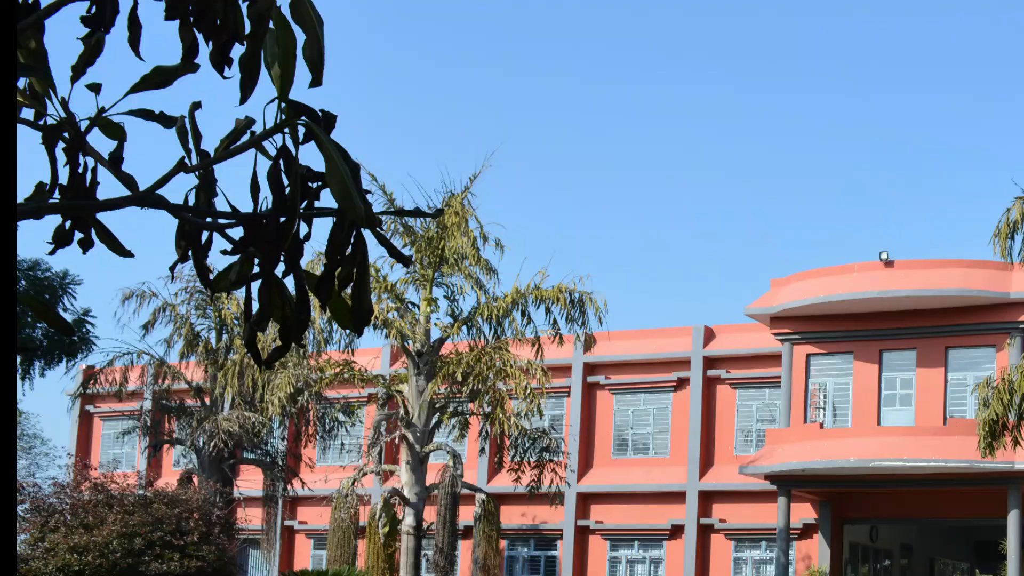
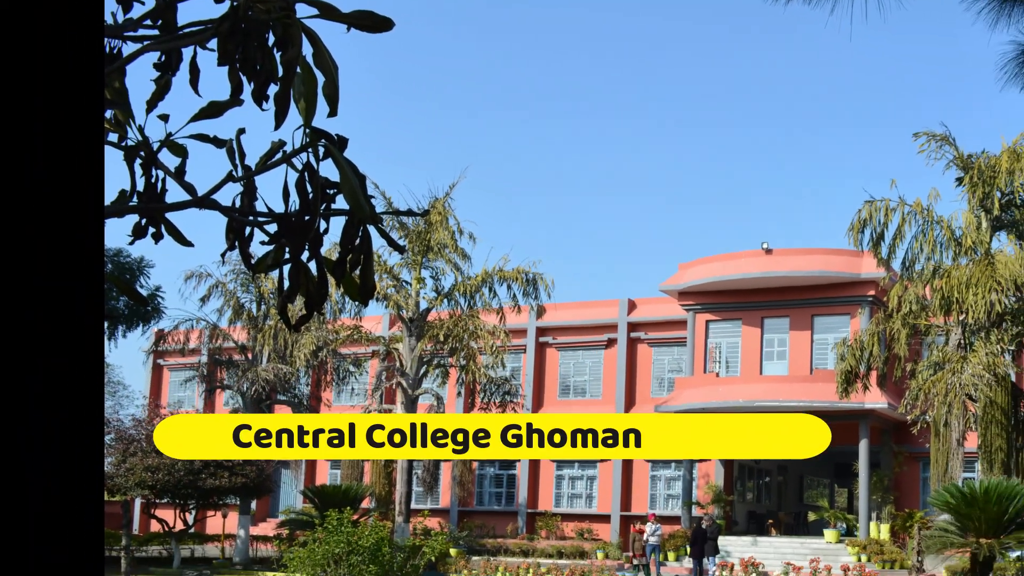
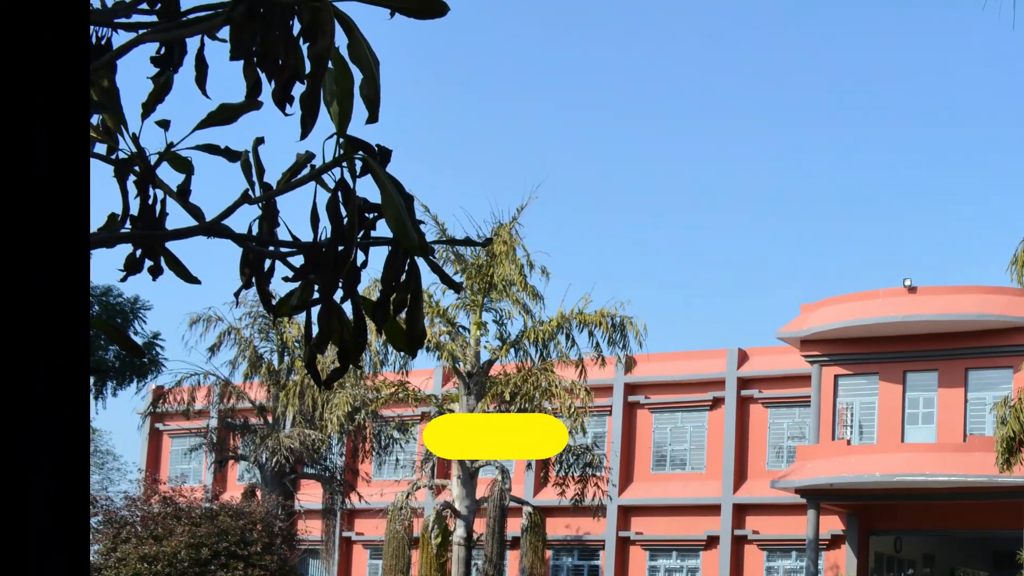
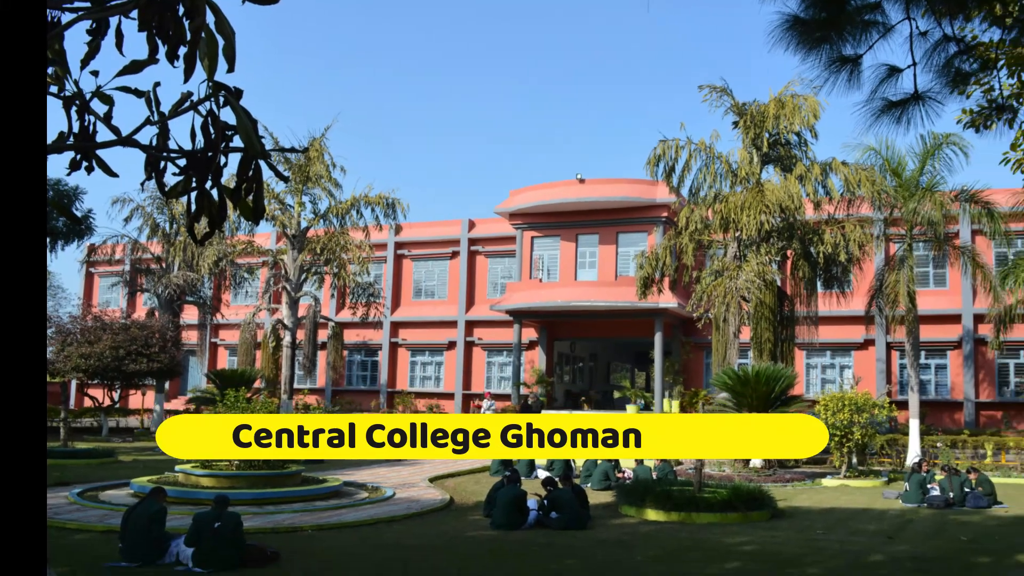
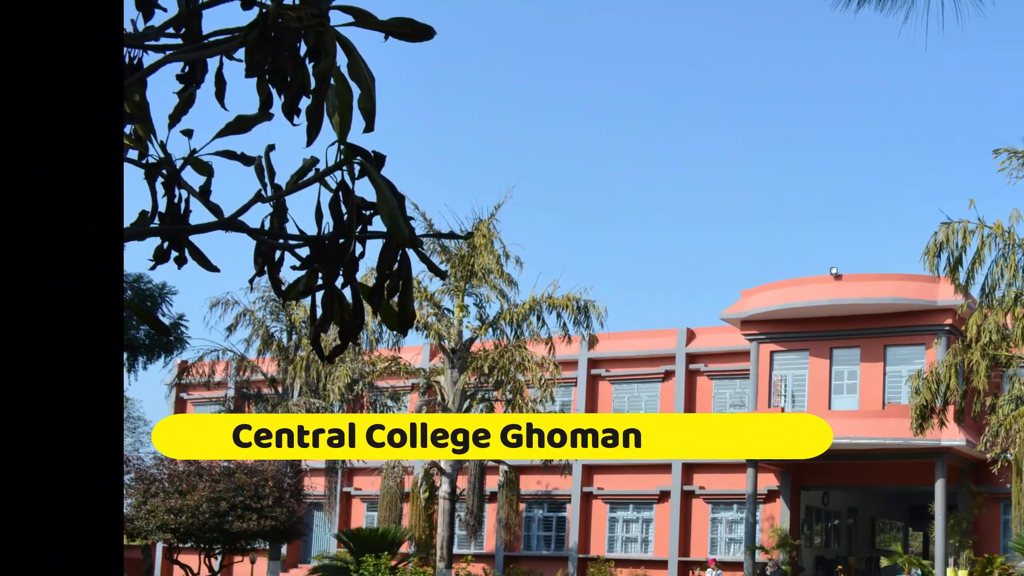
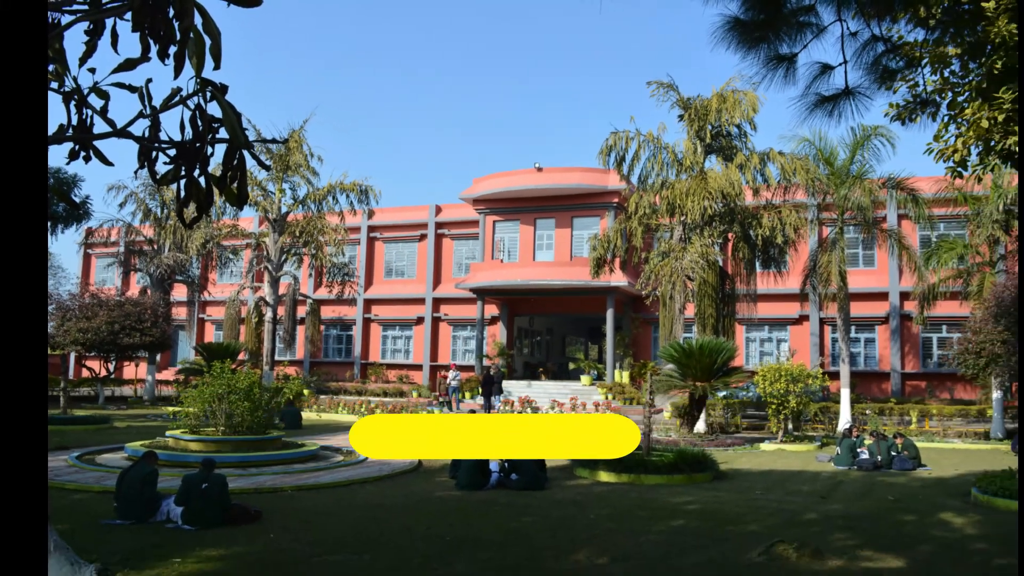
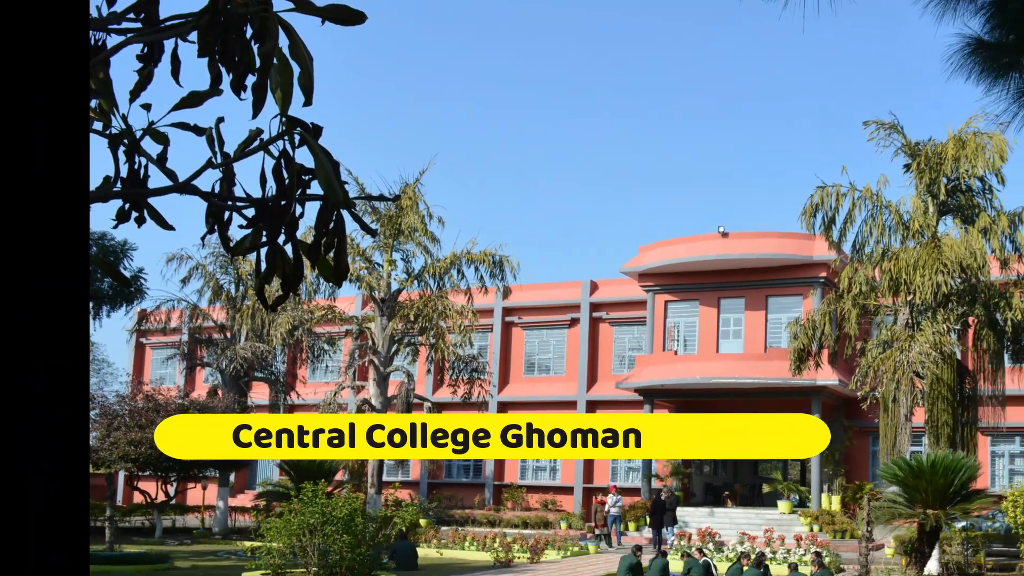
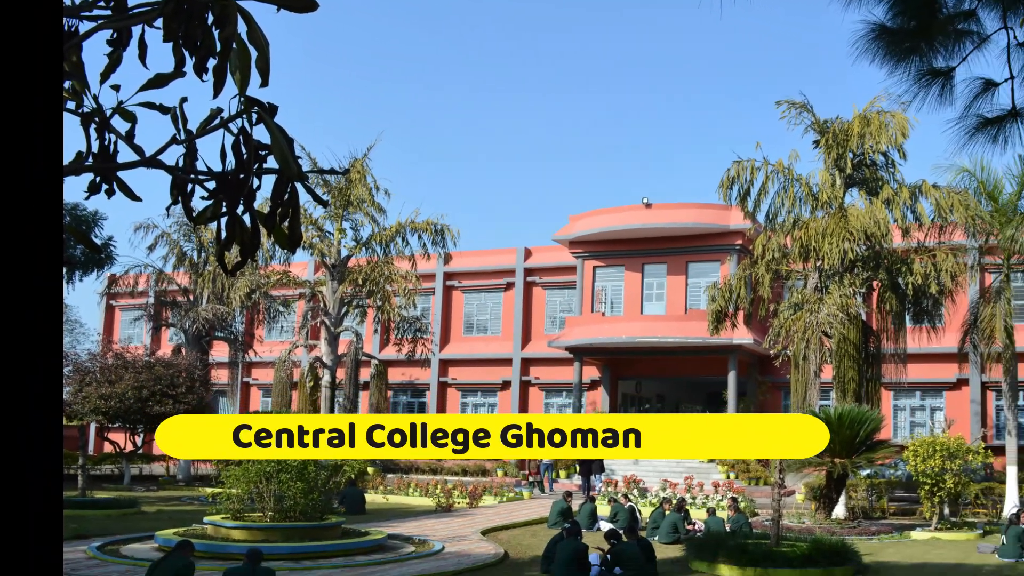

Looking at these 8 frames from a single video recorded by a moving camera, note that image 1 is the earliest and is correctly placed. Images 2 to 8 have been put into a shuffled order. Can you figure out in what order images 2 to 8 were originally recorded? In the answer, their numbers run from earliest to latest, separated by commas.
3, 5, 2, 7, 8, 4, 6
